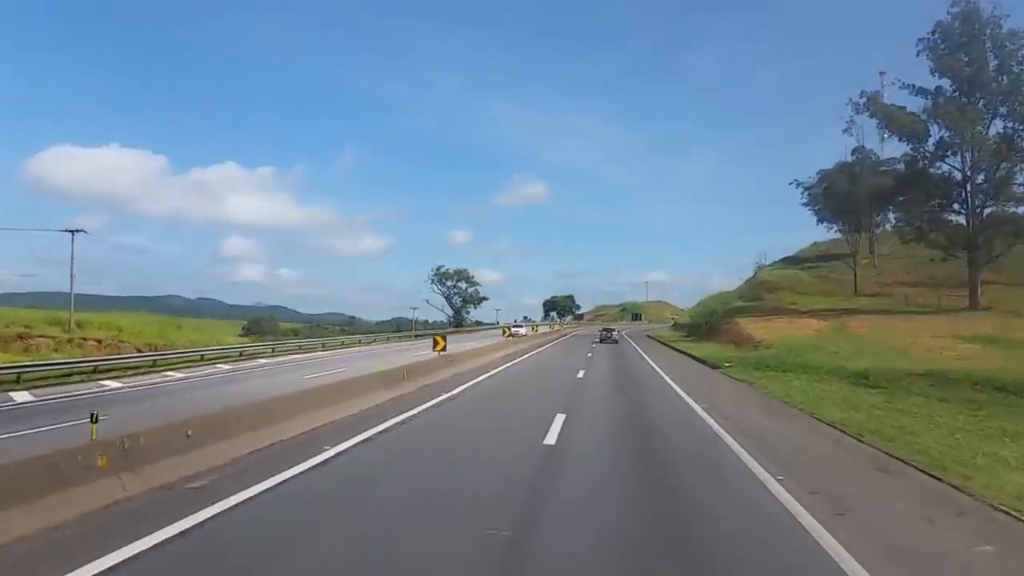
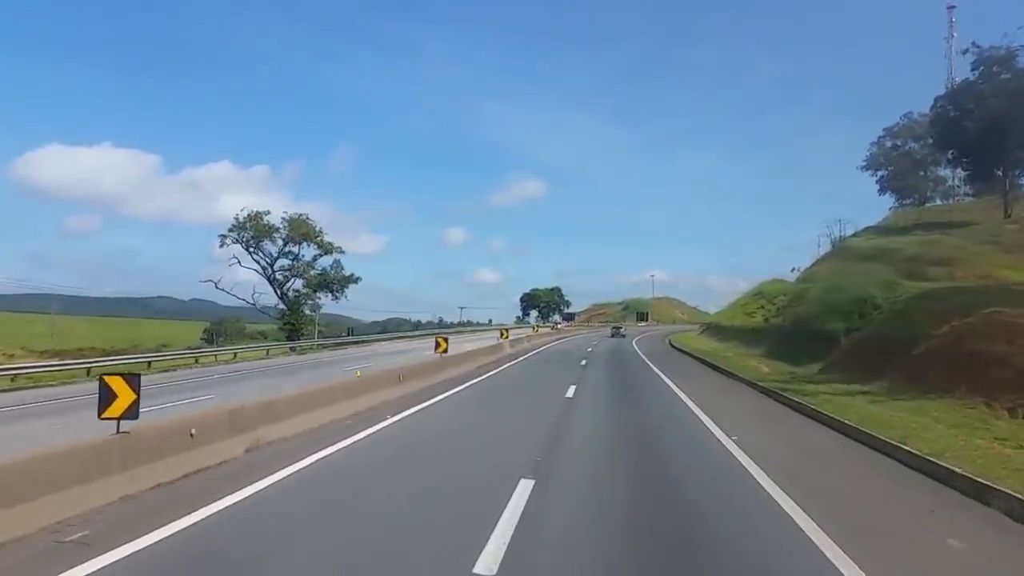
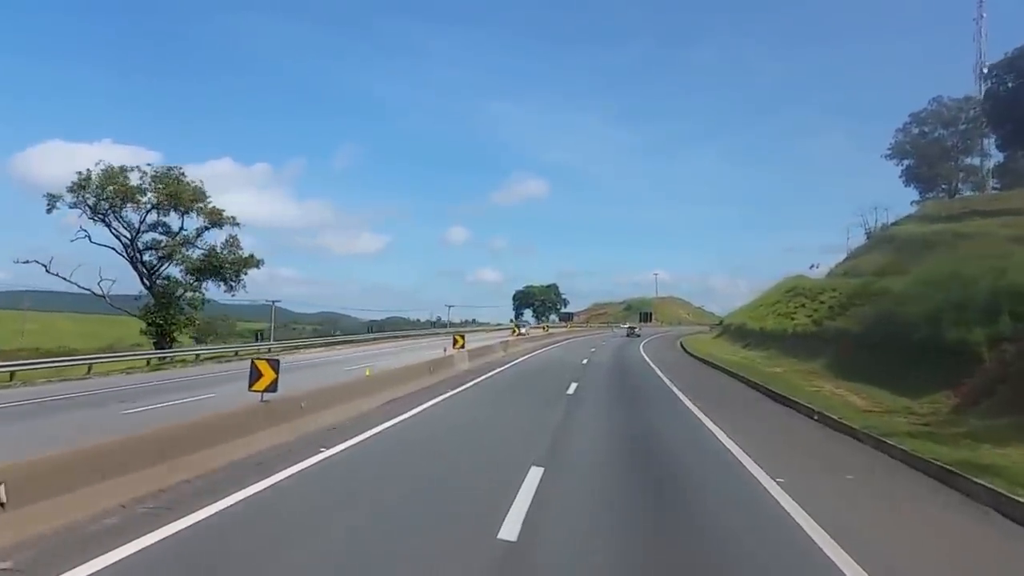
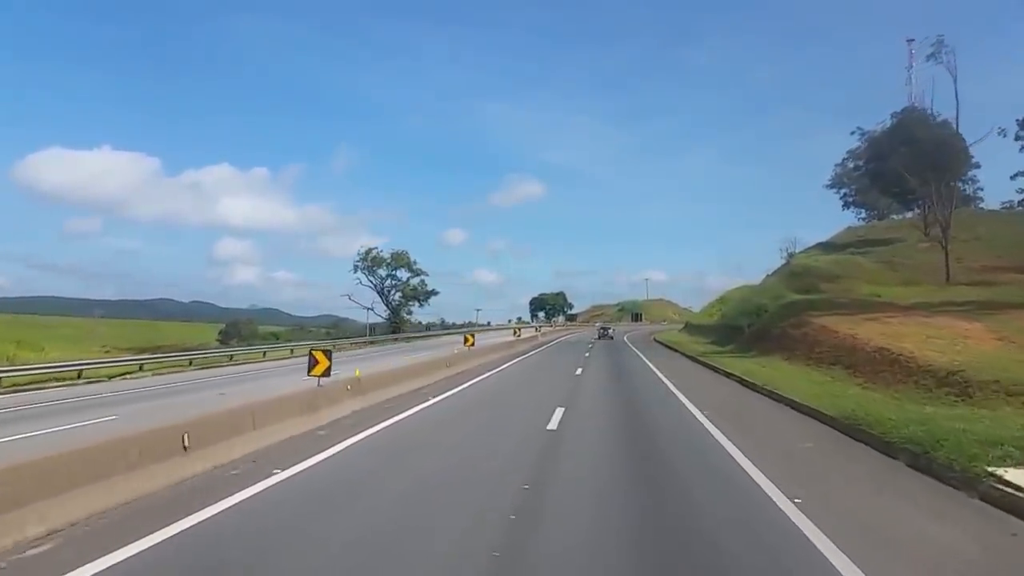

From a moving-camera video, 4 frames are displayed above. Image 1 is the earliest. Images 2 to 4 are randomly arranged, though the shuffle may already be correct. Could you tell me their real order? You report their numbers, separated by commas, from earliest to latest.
4, 2, 3
